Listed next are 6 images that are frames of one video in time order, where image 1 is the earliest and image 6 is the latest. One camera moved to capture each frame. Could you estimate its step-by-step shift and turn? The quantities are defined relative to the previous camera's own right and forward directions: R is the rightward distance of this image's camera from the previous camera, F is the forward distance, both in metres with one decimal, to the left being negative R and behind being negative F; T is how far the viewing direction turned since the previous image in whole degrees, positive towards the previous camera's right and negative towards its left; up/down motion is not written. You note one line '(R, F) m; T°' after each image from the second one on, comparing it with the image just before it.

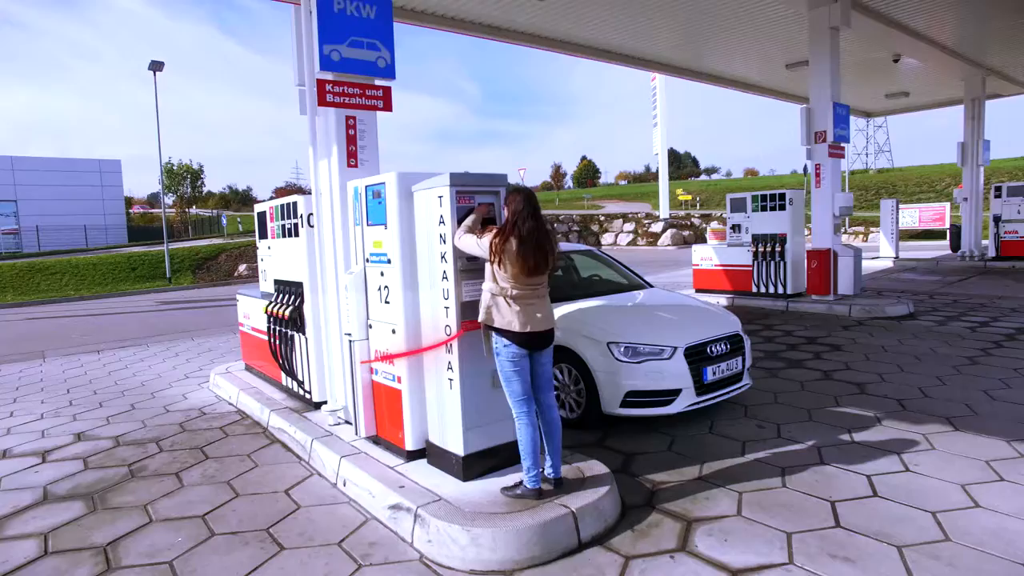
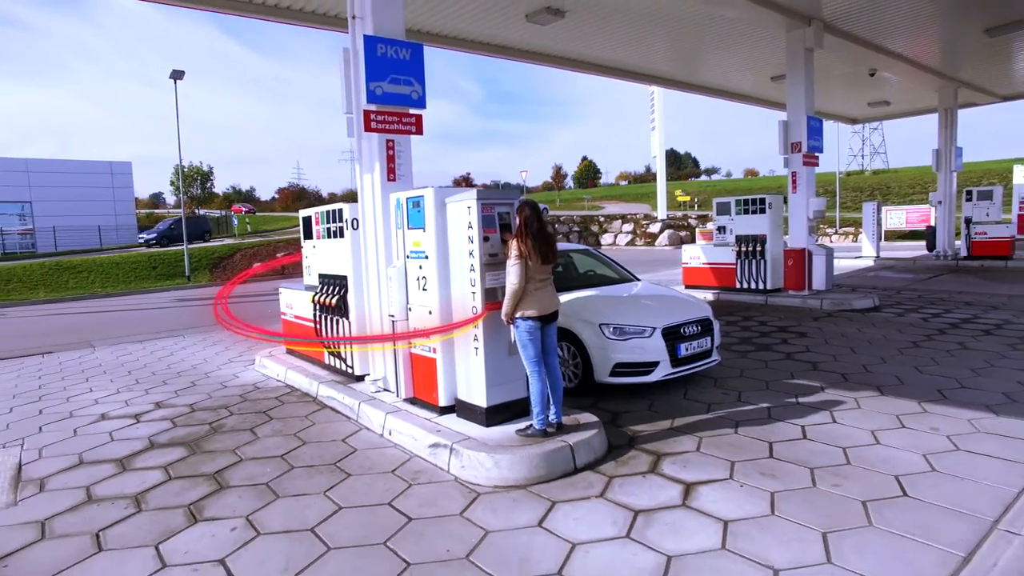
(-0.1, -0.9) m; 0°
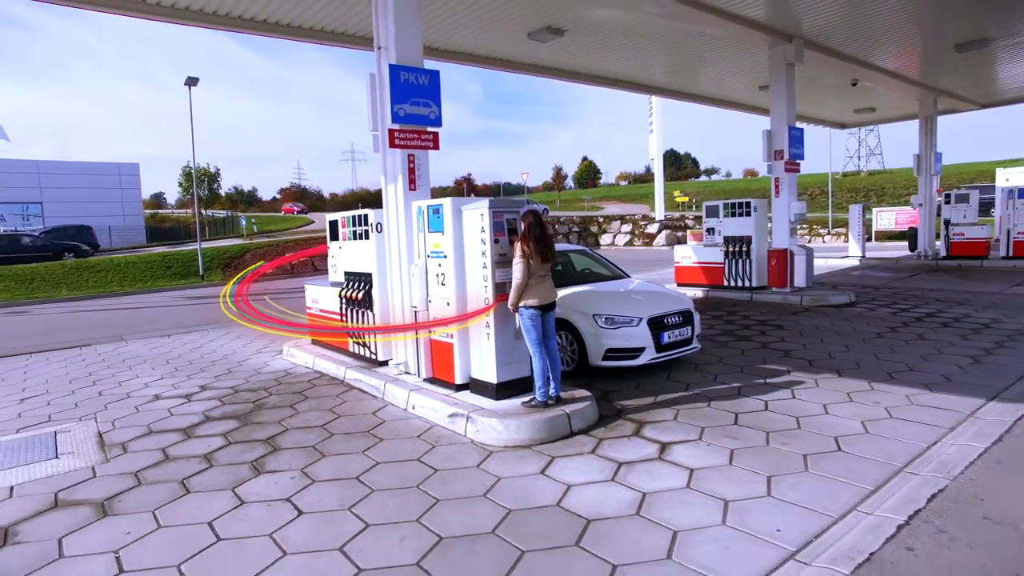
(0.0, -0.7) m; 0°
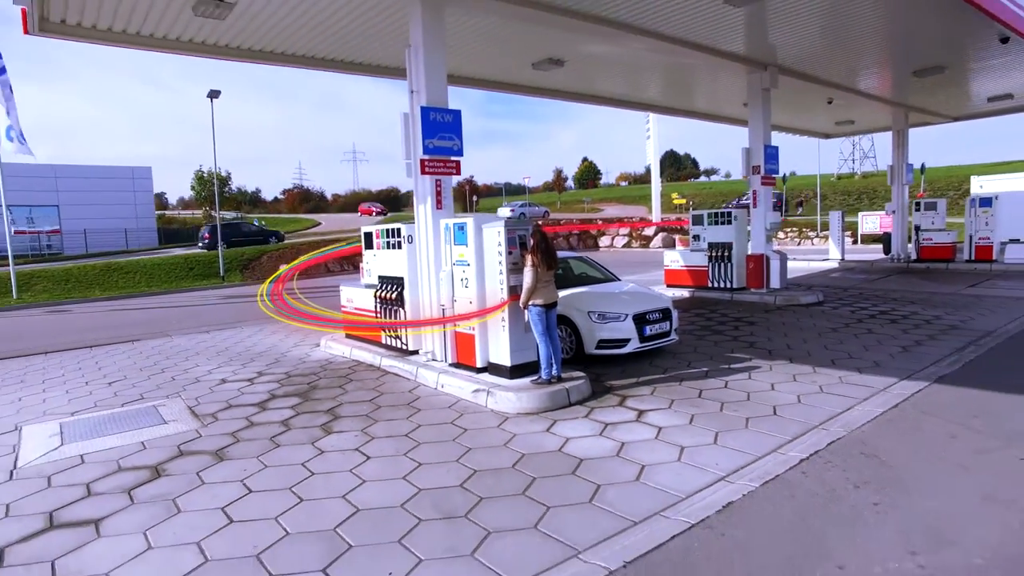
(-0.1, -1.2) m; 0°
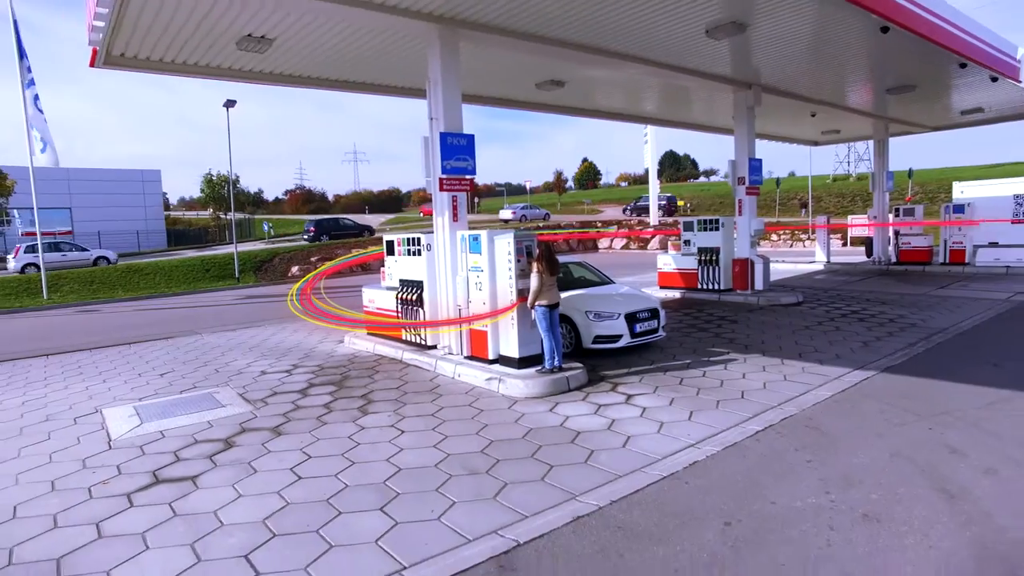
(-0.1, -1.0) m; 0°
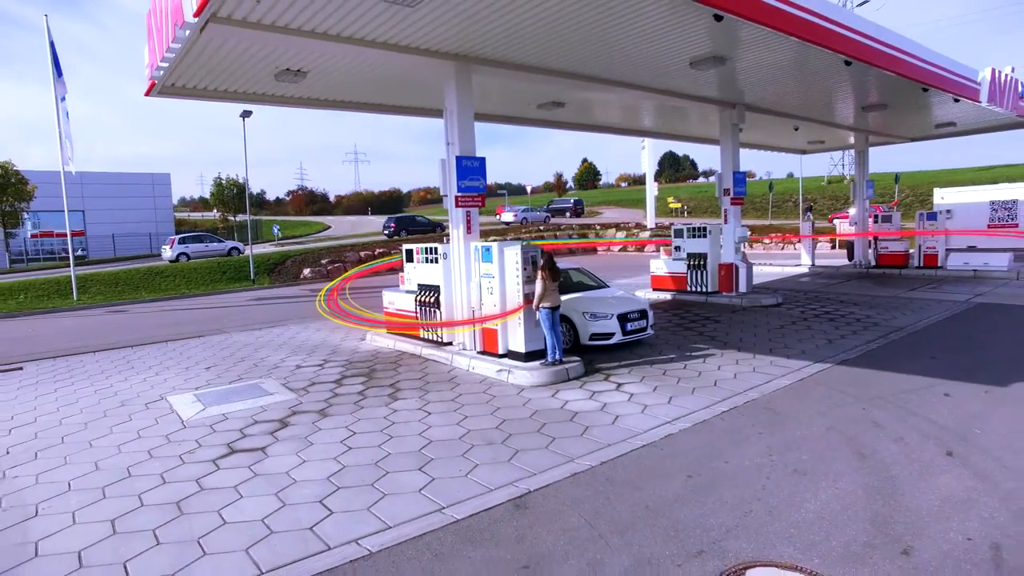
(-0.1, -1.1) m; 0°
